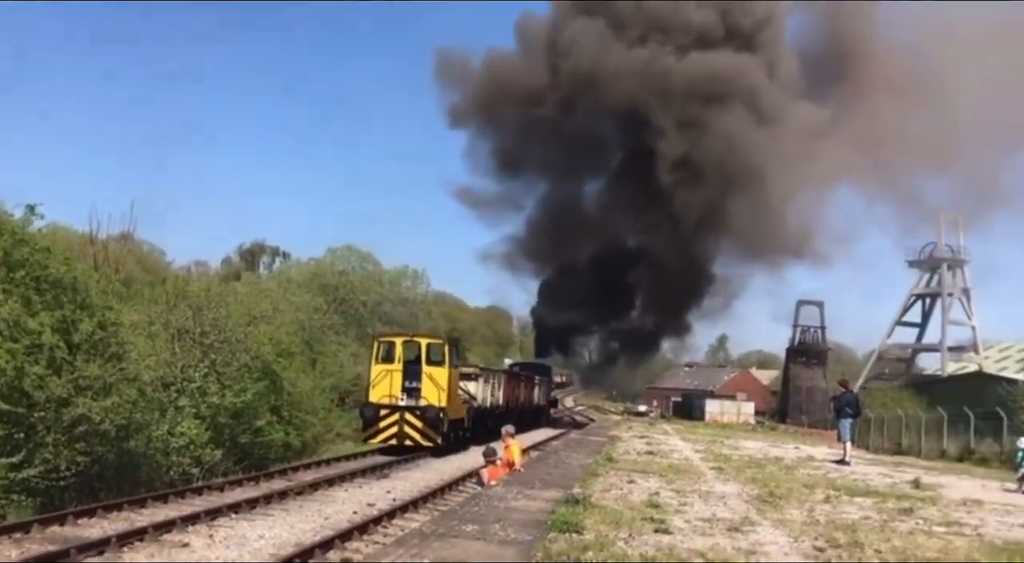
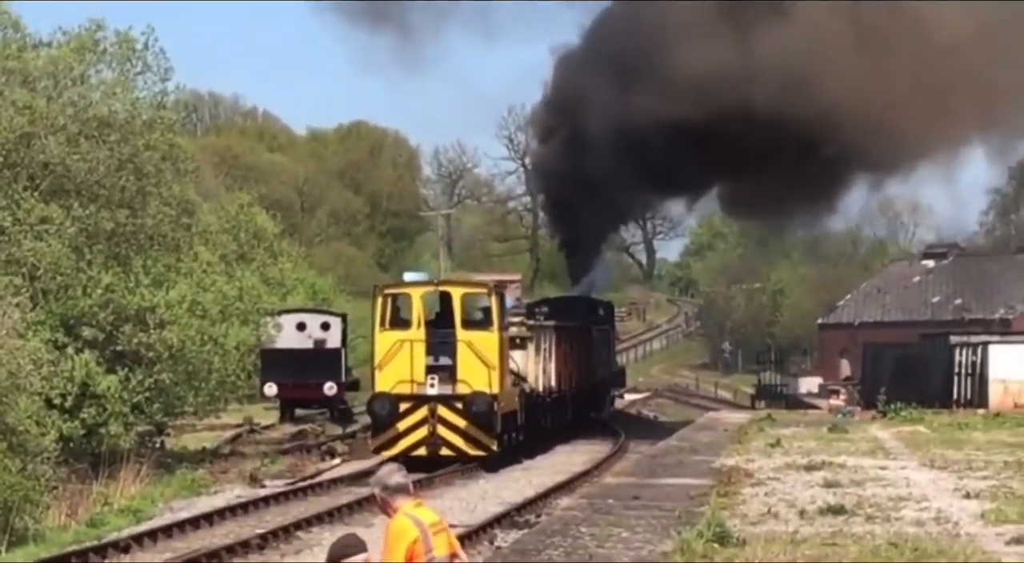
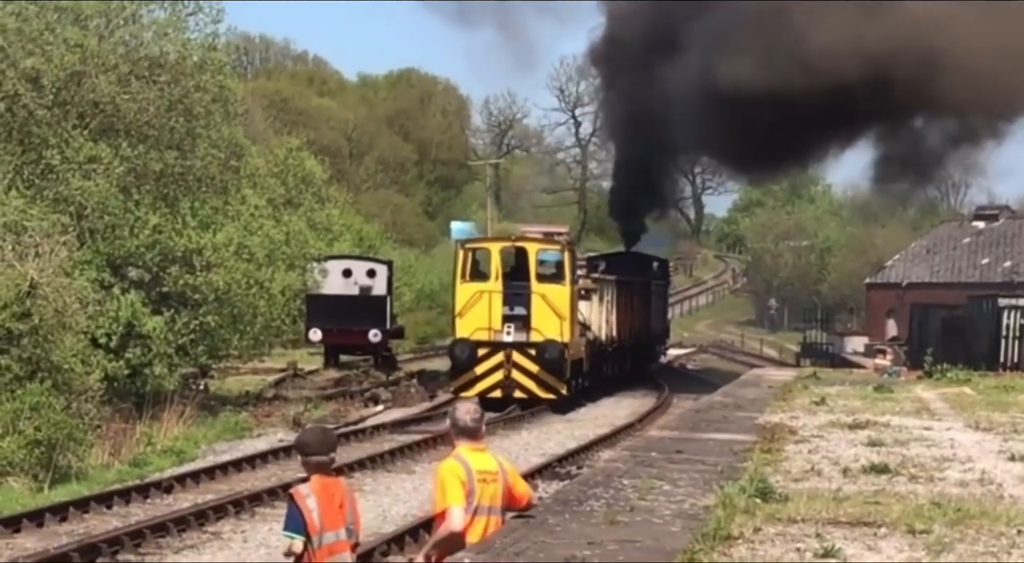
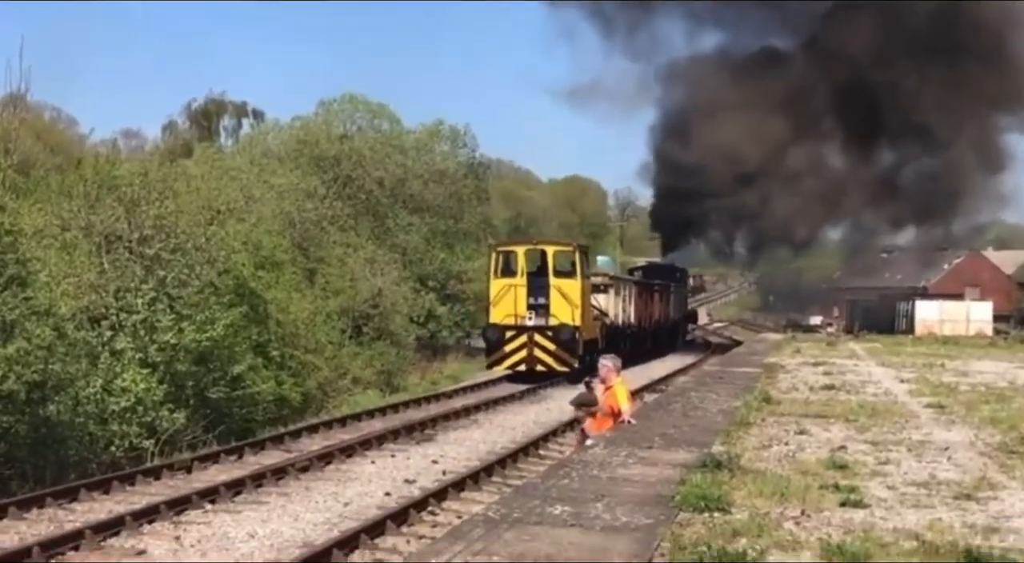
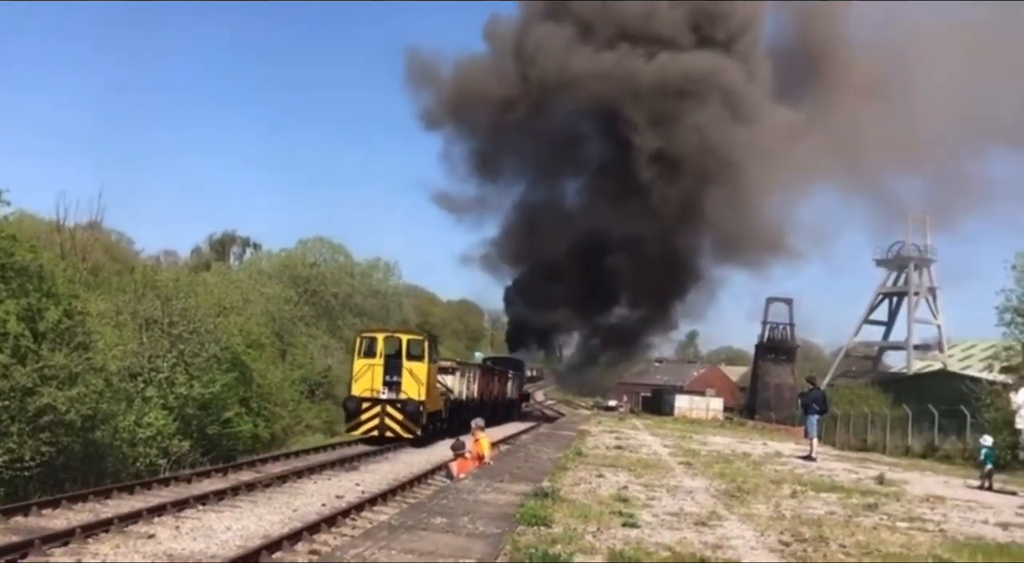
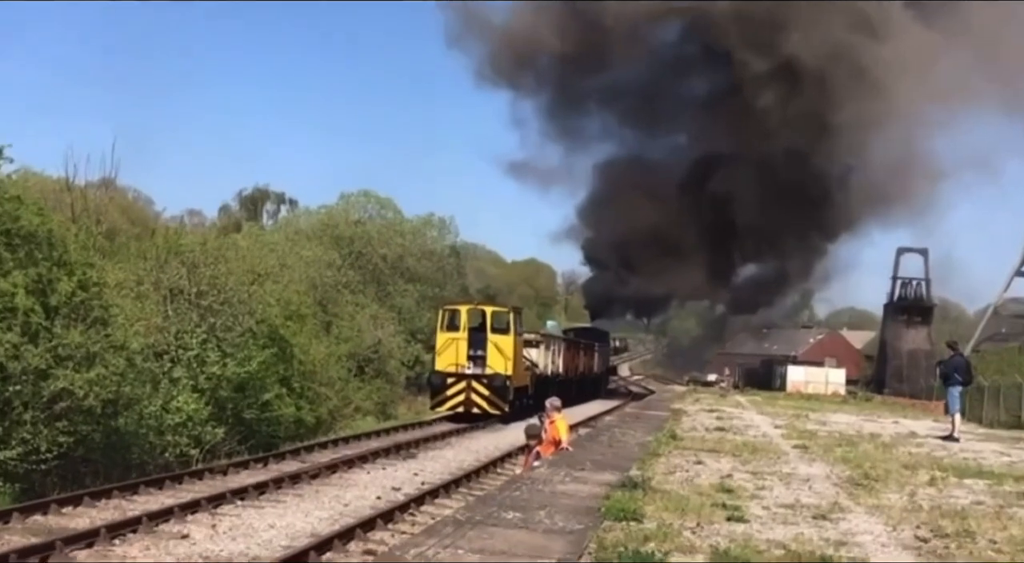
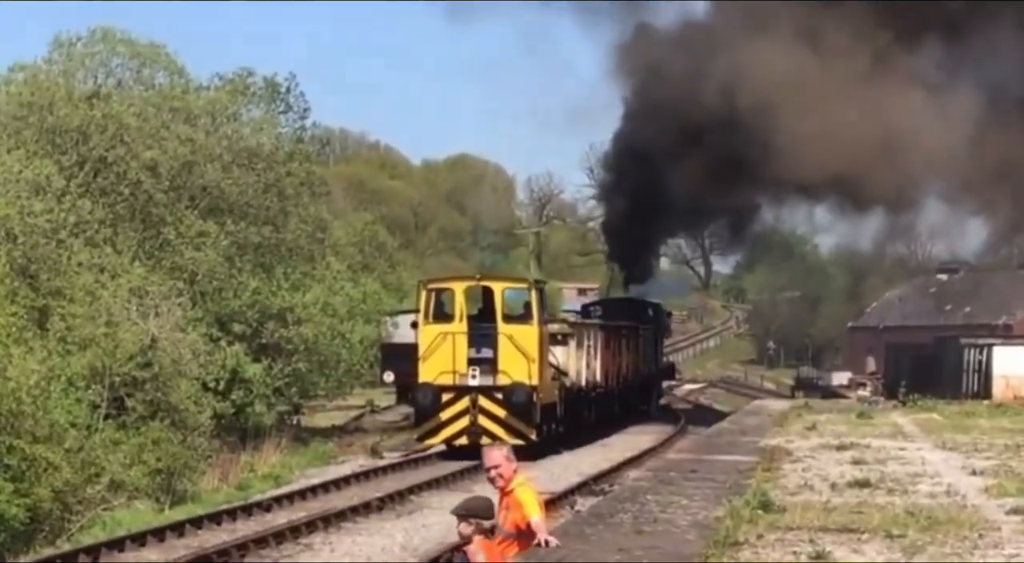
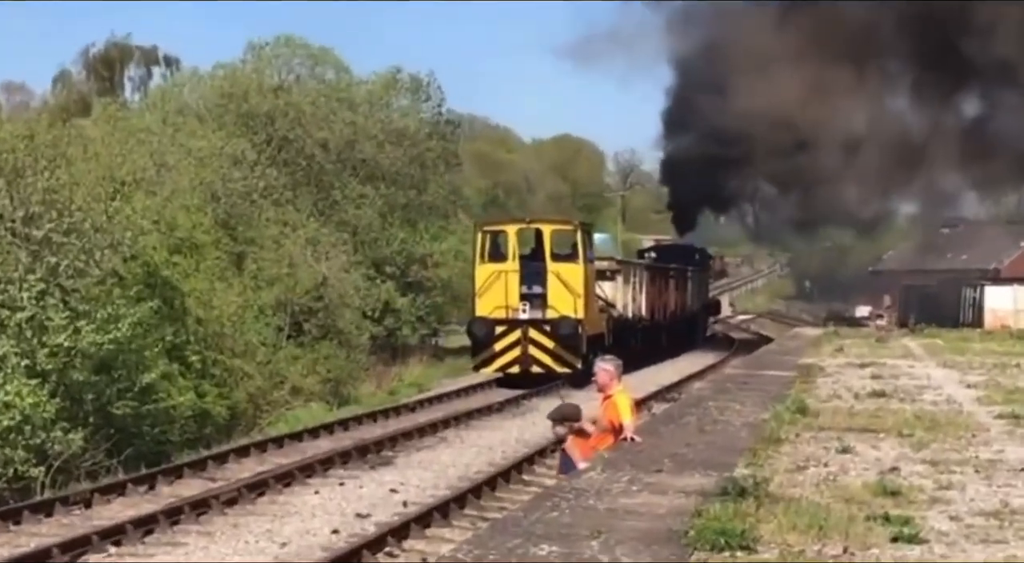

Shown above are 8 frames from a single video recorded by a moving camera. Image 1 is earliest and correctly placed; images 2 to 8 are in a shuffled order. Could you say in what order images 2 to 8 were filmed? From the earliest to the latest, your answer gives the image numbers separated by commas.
5, 6, 4, 8, 7, 2, 3
